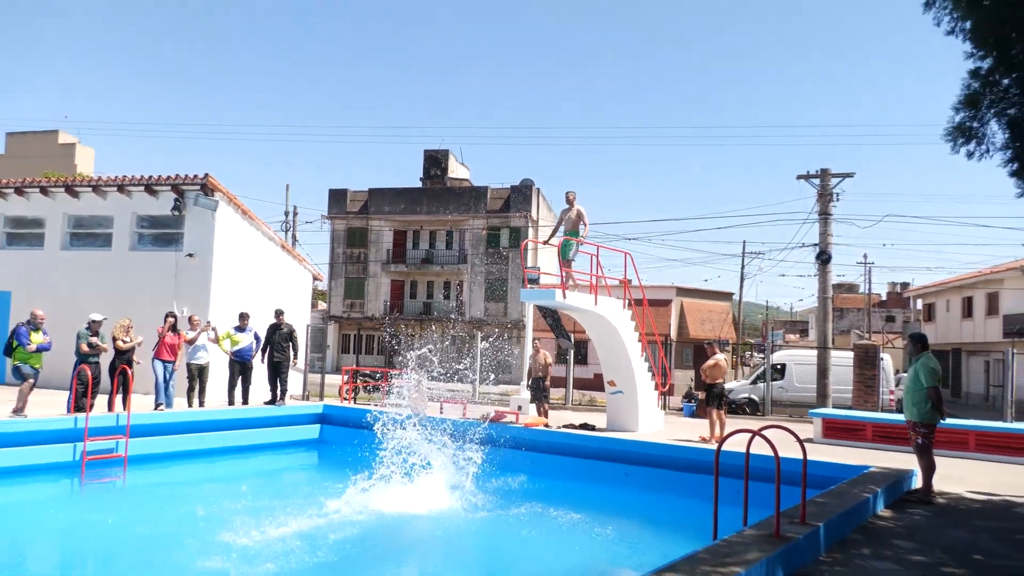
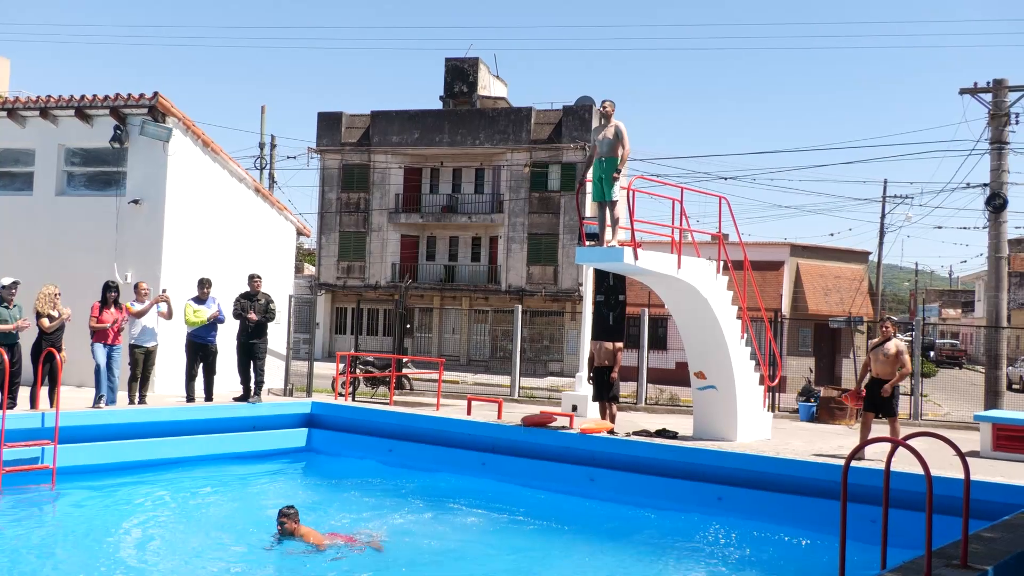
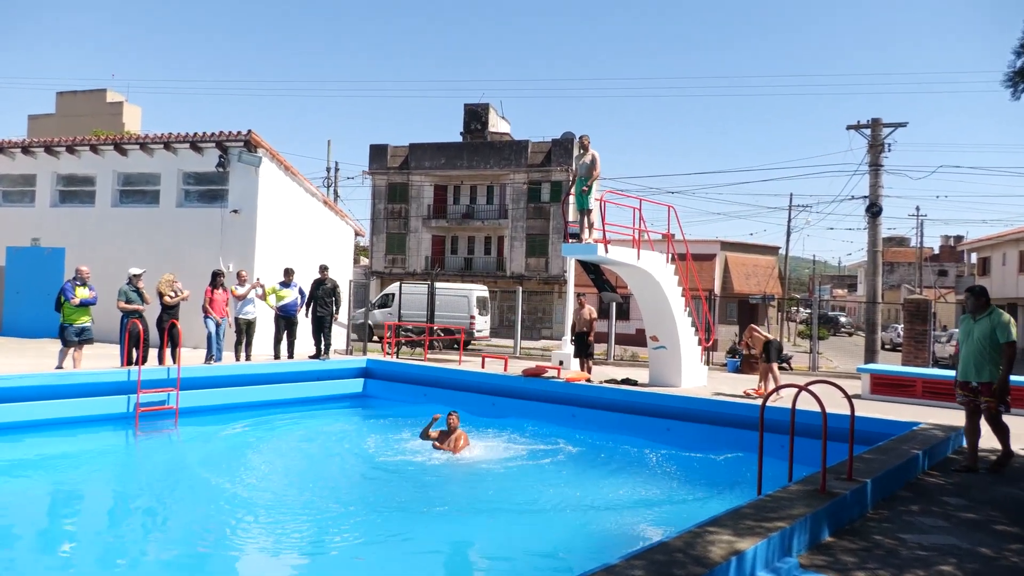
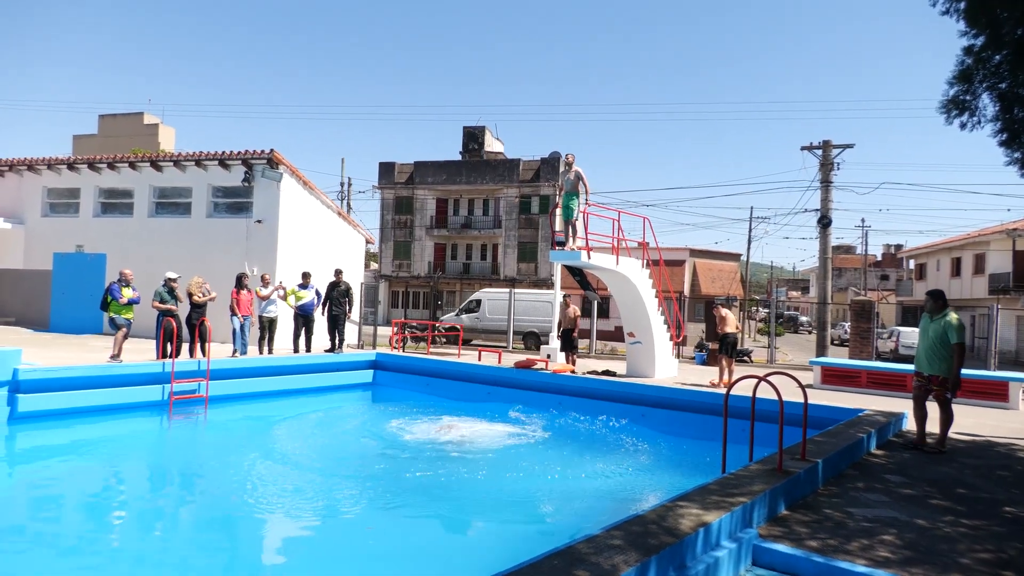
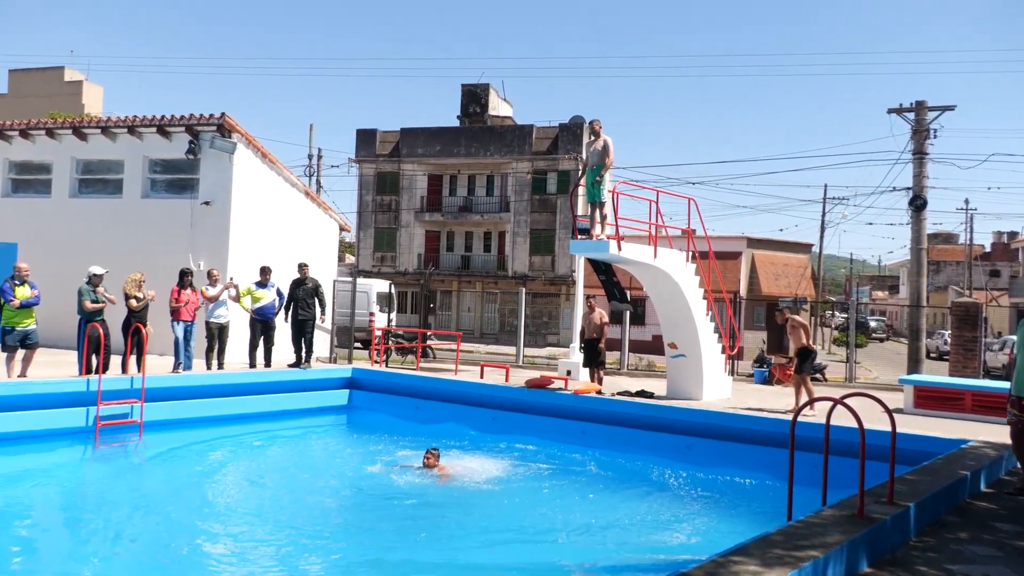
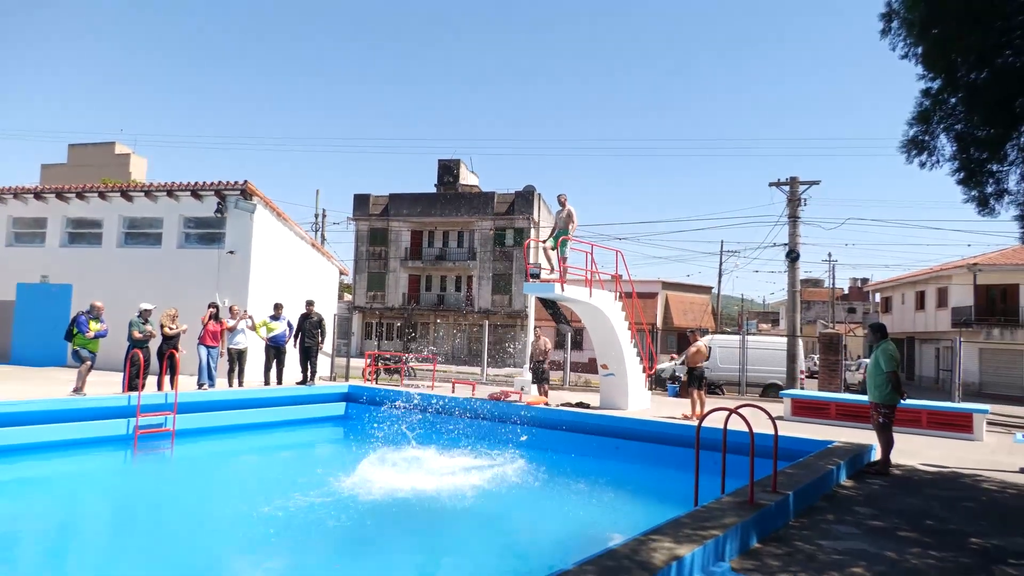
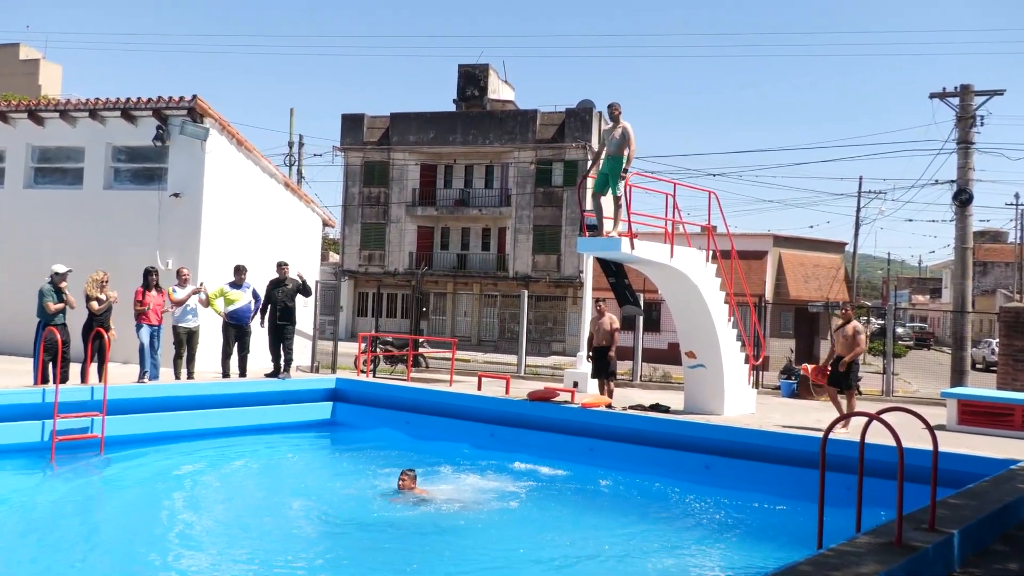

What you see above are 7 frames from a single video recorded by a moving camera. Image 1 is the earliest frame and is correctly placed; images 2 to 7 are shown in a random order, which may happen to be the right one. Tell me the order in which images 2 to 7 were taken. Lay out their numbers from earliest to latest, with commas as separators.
6, 4, 3, 5, 7, 2
